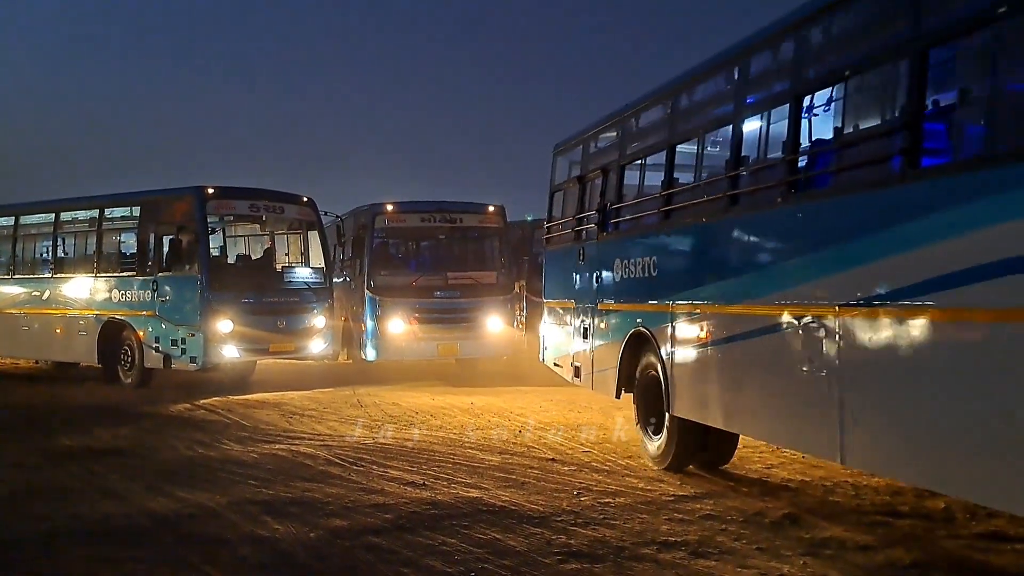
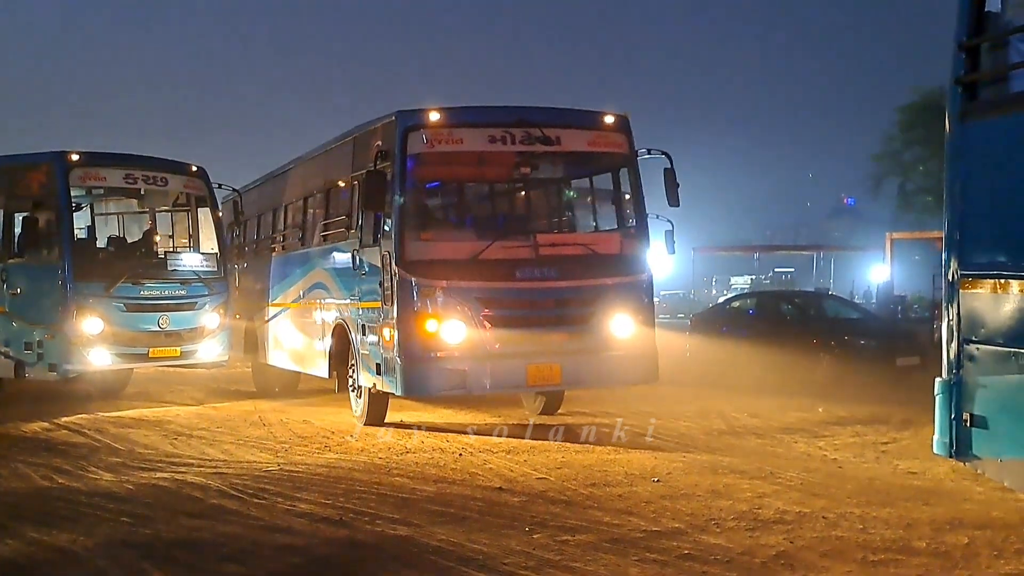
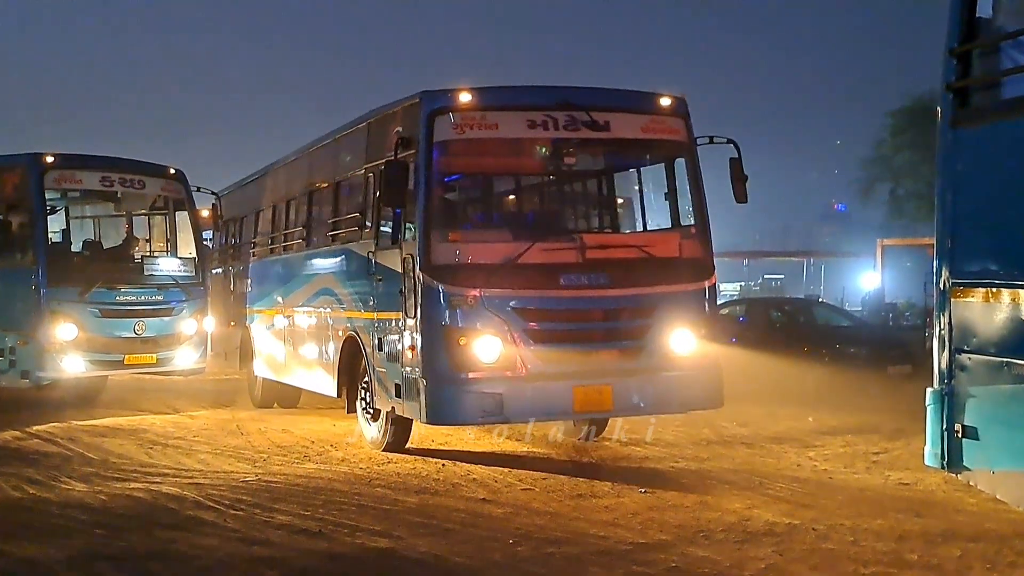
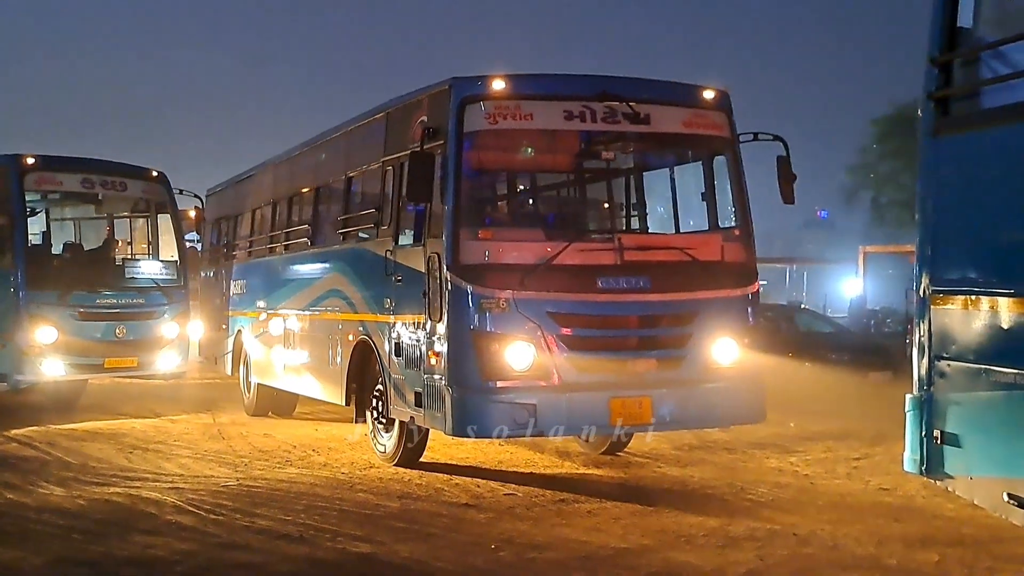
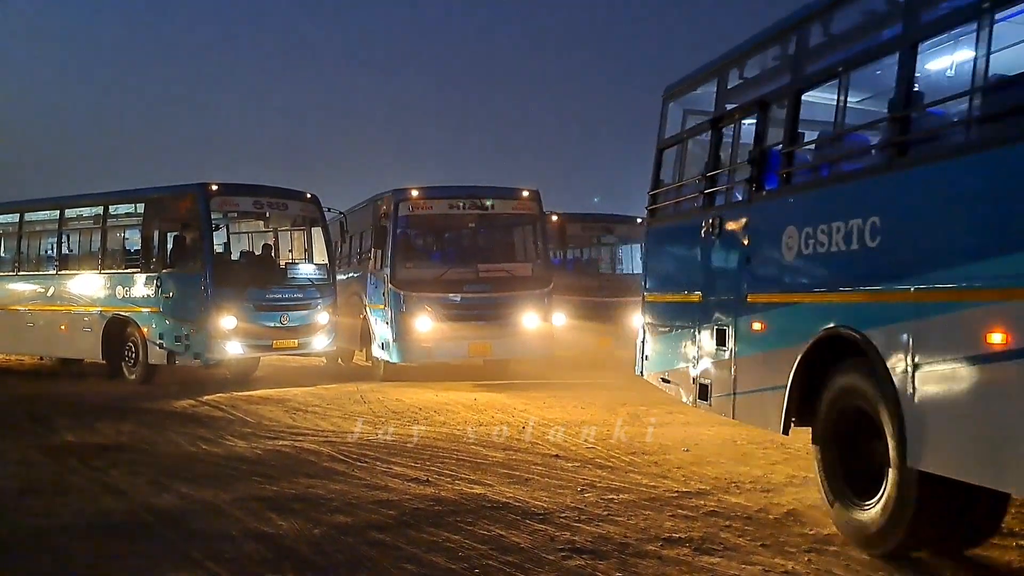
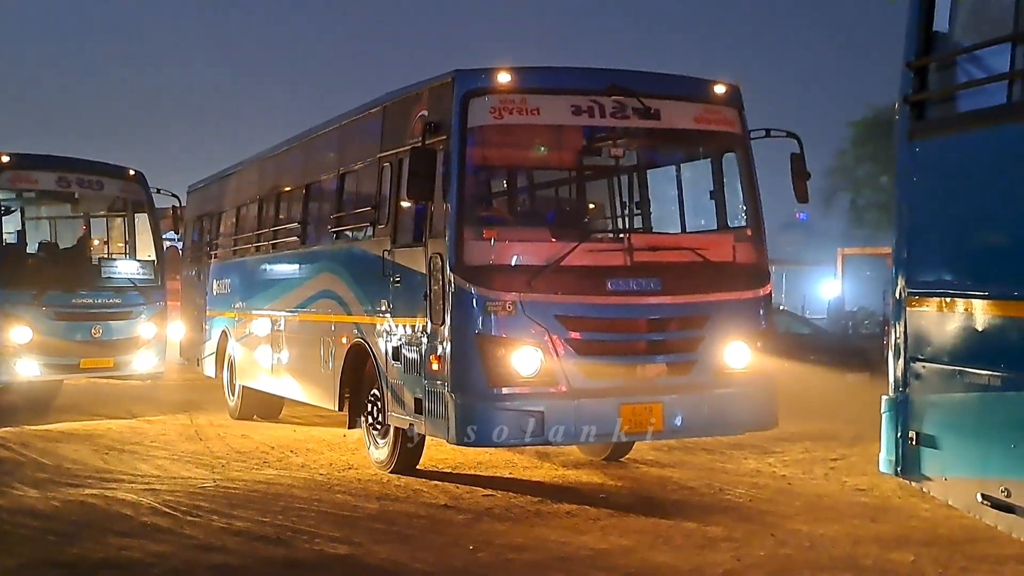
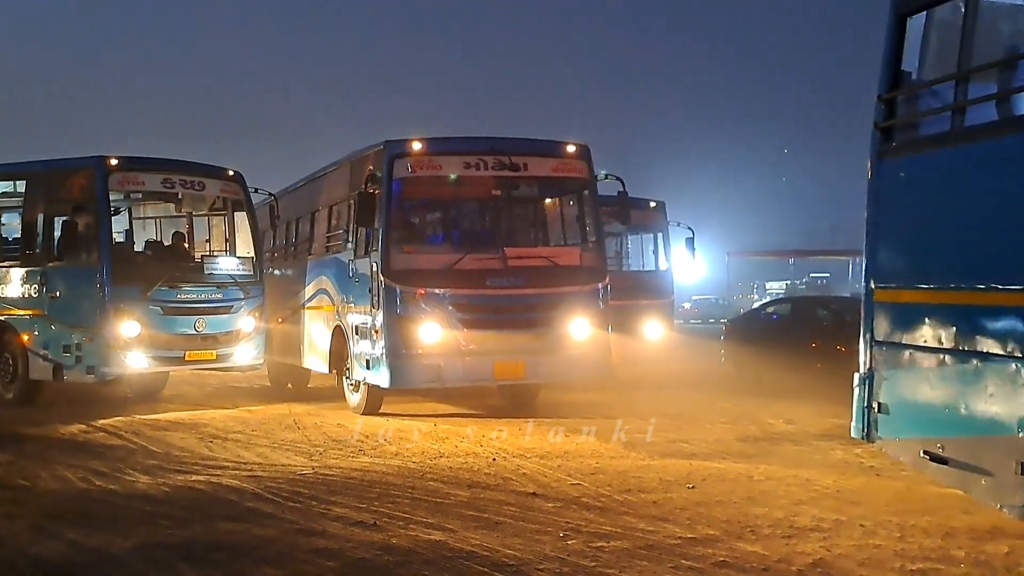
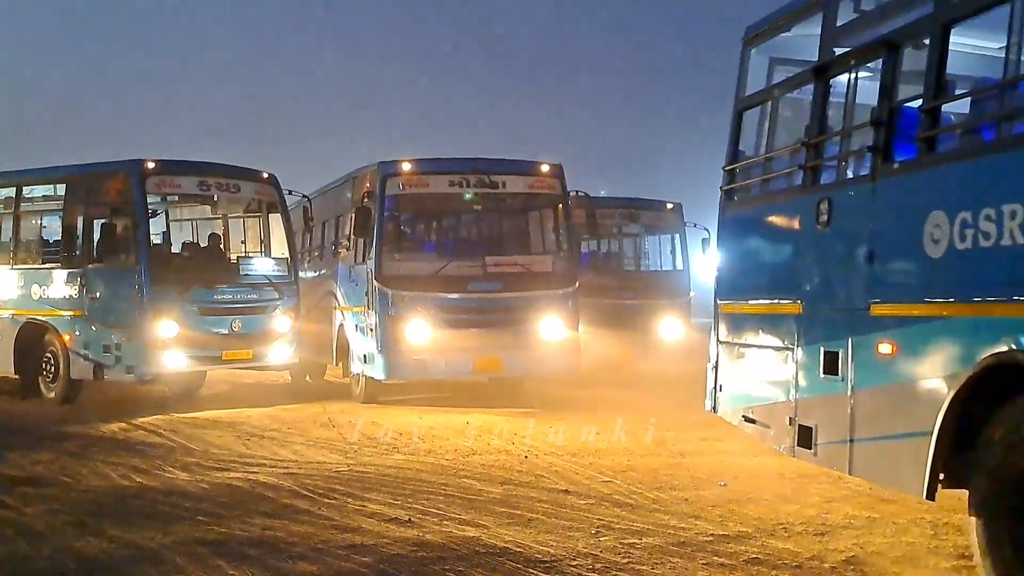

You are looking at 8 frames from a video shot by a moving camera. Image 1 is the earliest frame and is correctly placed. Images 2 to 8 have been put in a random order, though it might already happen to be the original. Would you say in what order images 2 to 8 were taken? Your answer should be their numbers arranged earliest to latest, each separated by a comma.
5, 8, 7, 2, 3, 4, 6
